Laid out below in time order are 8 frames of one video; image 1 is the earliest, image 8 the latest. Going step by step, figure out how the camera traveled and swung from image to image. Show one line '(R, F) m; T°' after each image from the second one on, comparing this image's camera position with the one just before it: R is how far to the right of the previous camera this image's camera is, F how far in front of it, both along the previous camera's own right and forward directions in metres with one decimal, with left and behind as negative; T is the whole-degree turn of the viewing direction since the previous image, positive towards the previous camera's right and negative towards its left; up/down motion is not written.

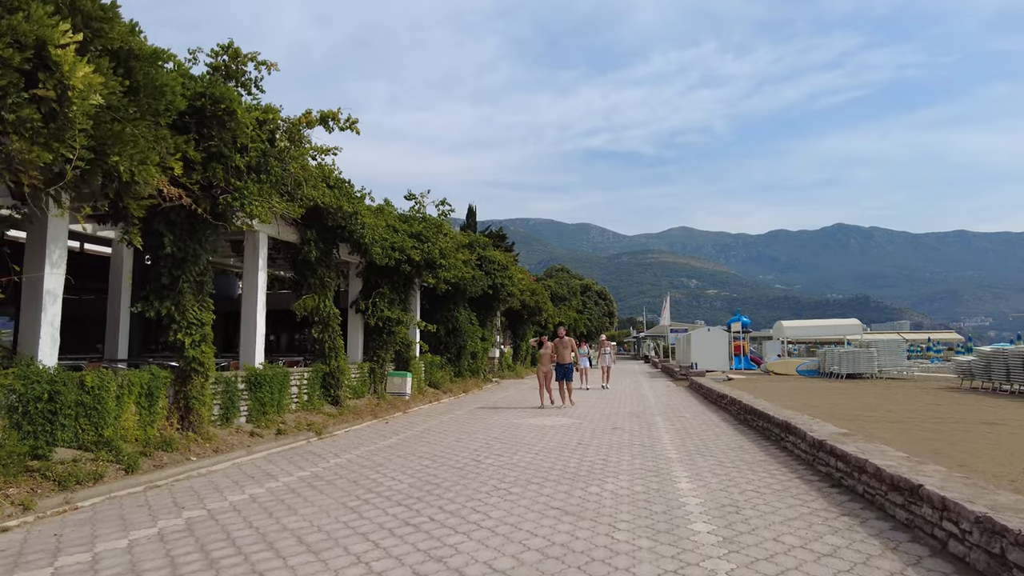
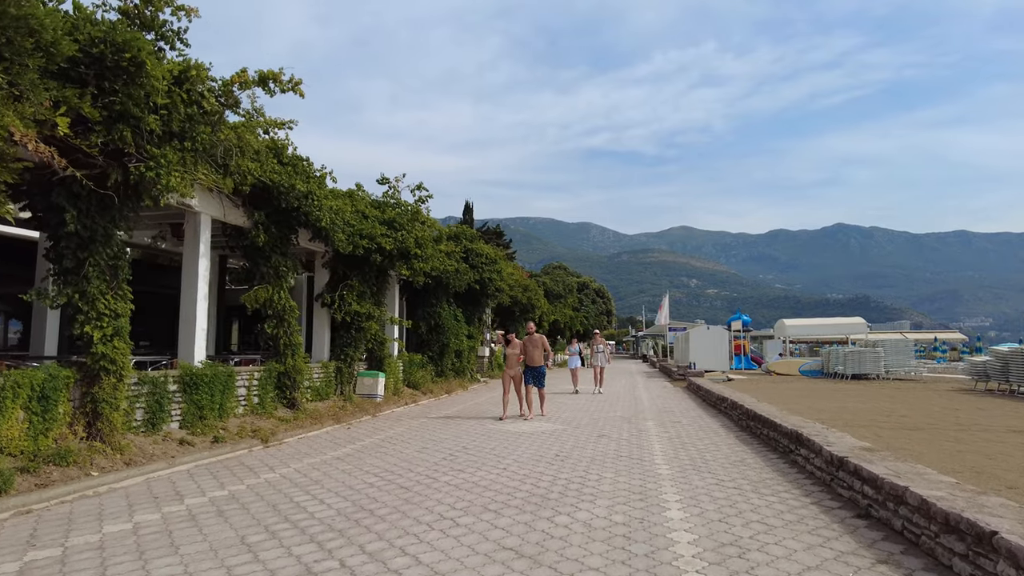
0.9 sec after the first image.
(+0.4, +1.3) m; 0°
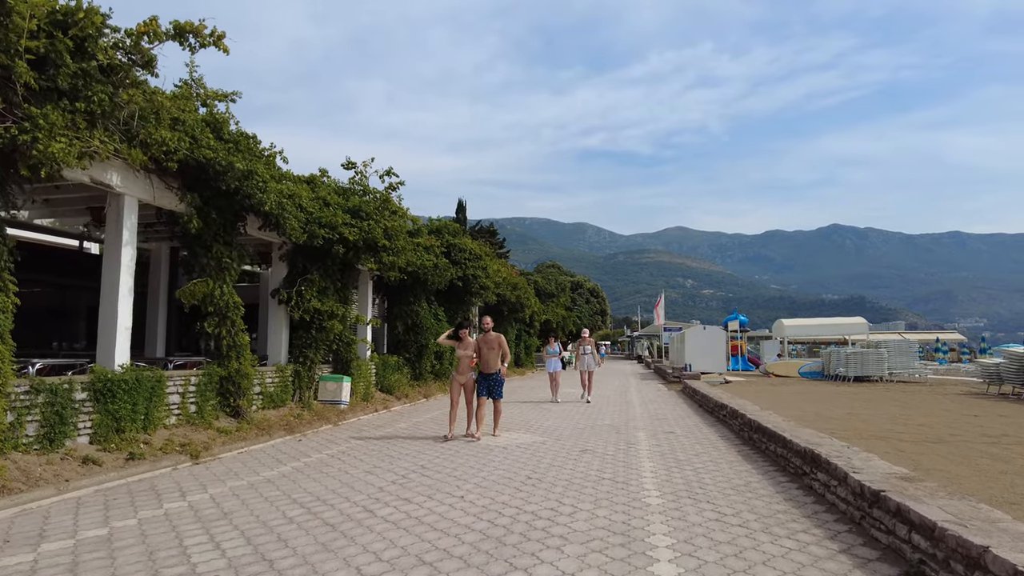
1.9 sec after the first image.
(+0.4, +1.3) m; 0°
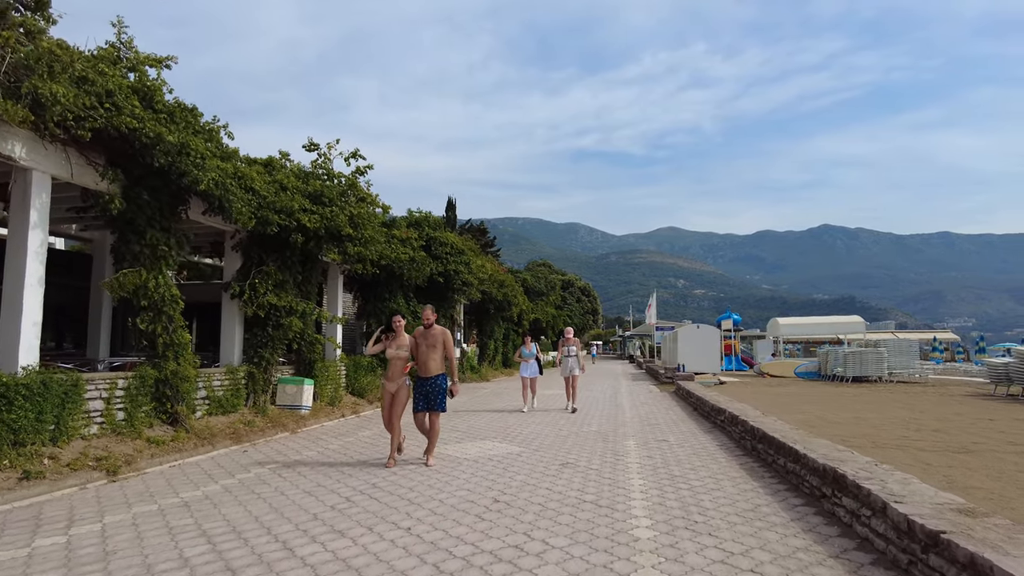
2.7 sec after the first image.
(+0.3, +1.1) m; +1°
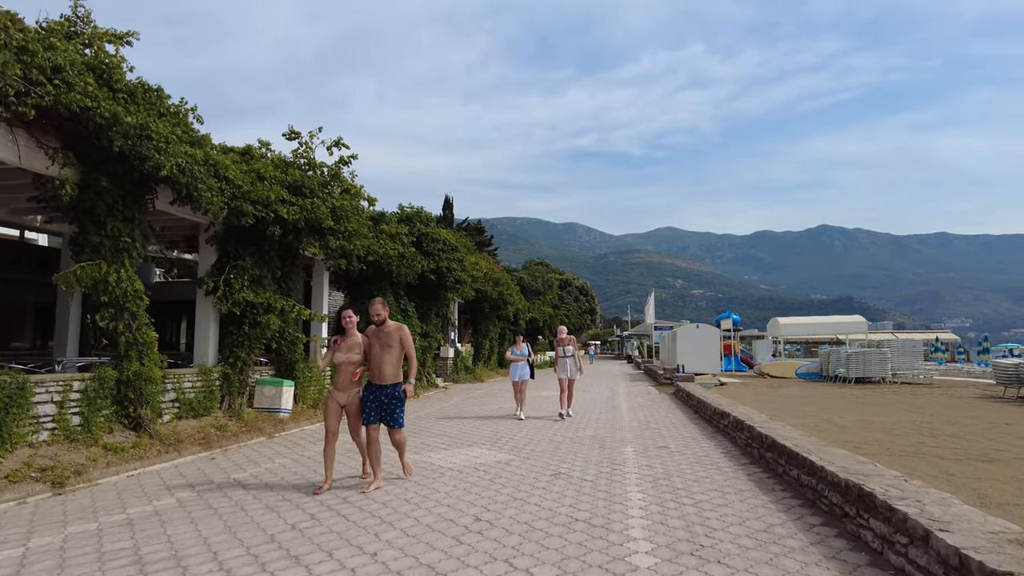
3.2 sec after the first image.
(+0.1, +0.6) m; 0°
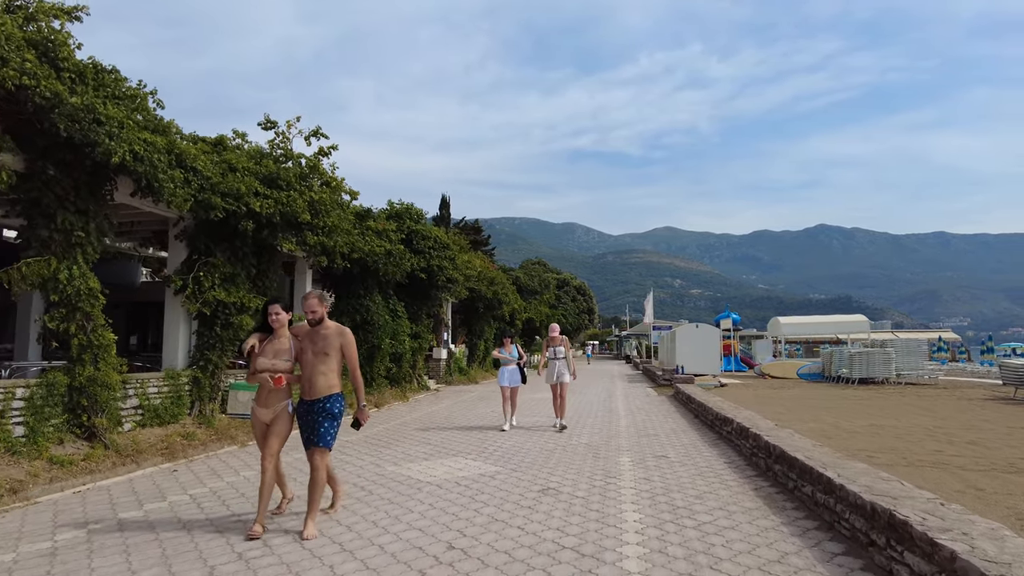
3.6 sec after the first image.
(+0.2, +0.7) m; 0°
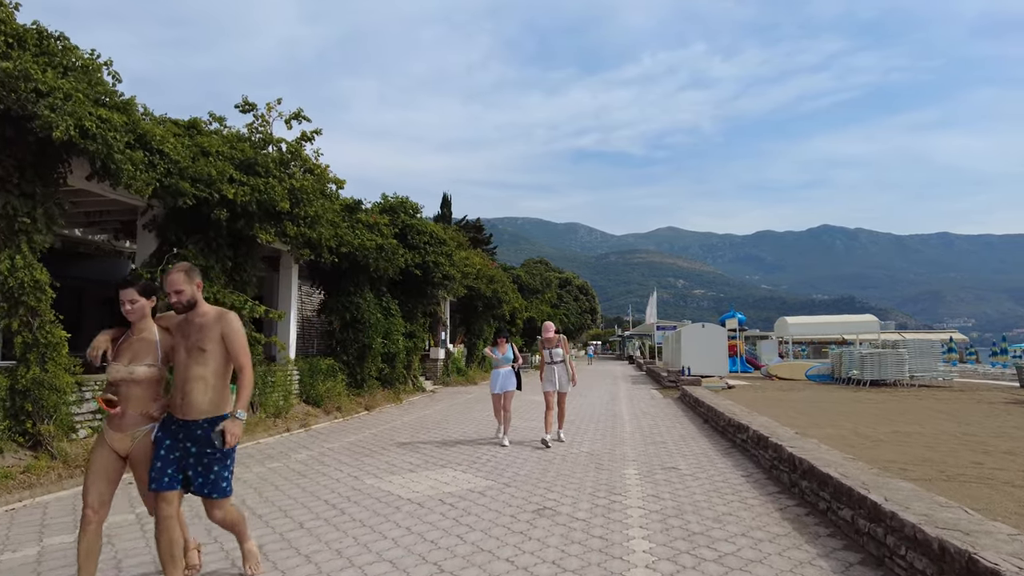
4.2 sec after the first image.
(+0.1, +0.8) m; 0°
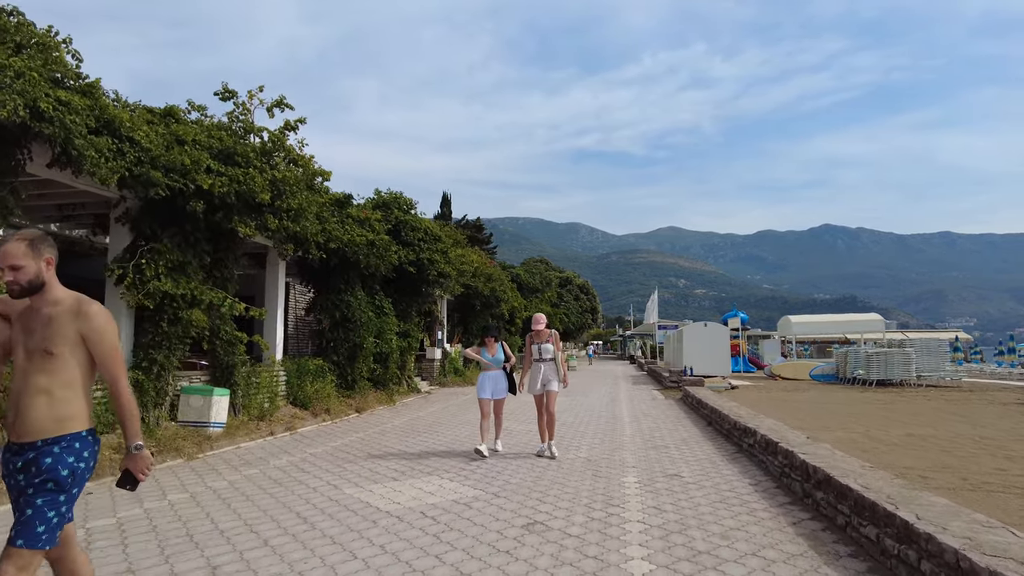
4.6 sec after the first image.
(+0.1, +0.5) m; 0°
